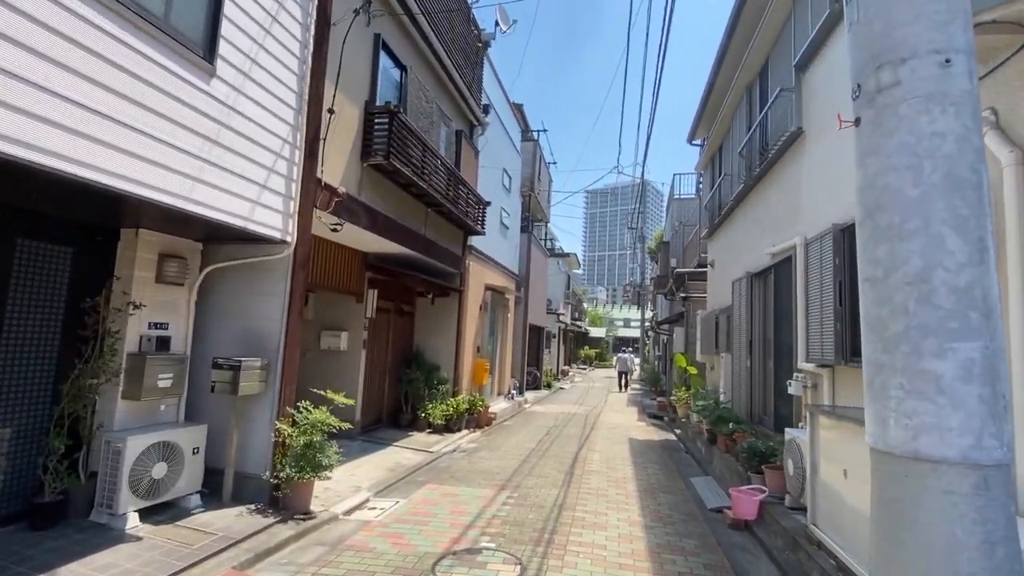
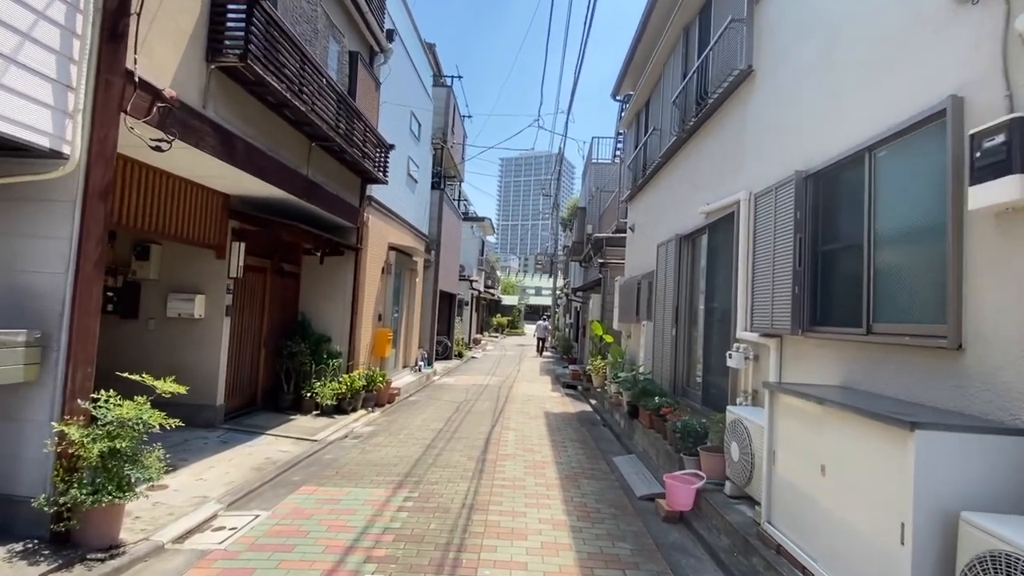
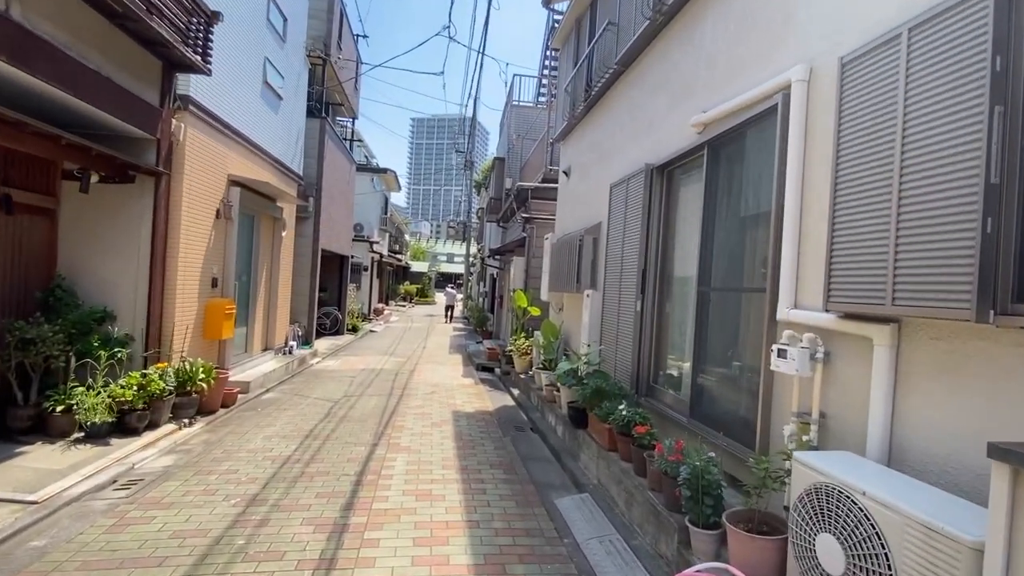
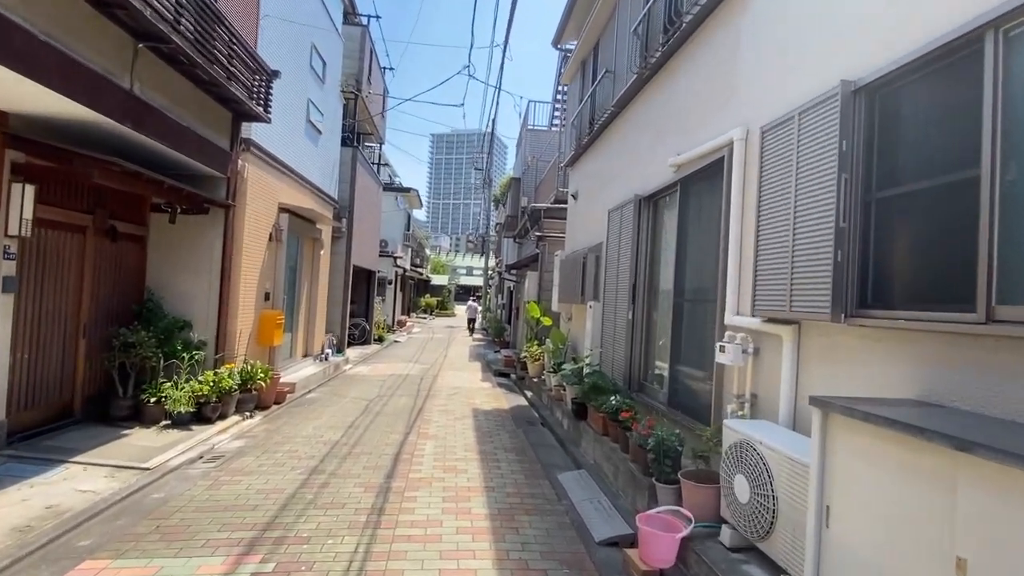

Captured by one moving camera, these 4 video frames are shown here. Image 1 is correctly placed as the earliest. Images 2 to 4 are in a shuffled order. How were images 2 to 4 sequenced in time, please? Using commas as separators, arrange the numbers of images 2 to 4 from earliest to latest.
2, 4, 3
